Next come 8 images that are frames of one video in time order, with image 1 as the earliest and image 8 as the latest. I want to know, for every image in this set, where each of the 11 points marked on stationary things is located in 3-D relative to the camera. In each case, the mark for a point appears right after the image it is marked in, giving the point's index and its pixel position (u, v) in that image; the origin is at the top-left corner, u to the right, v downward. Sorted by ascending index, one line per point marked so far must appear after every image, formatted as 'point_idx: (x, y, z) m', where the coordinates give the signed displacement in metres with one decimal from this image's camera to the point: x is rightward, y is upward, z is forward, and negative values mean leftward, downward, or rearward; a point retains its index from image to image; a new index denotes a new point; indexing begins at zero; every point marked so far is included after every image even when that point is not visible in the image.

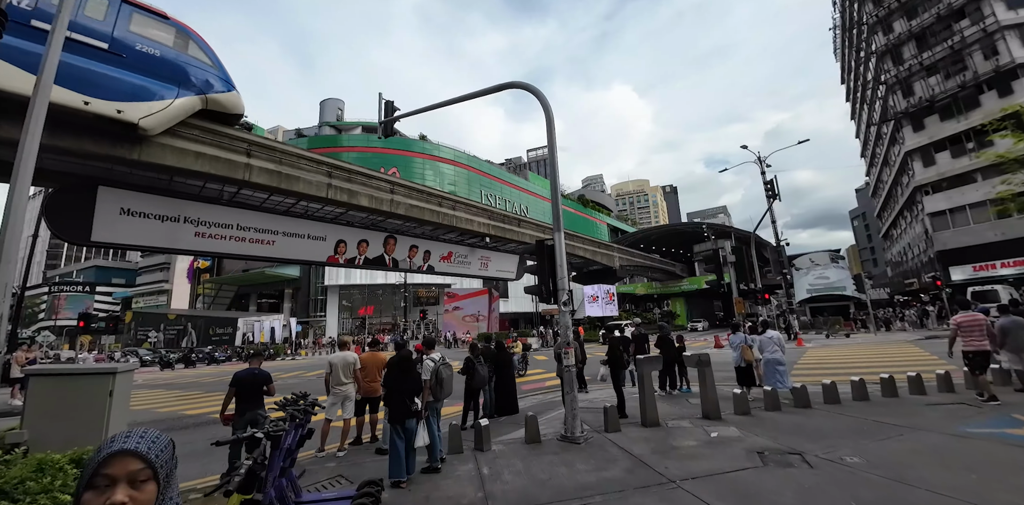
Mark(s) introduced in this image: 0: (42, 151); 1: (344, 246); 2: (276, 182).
0: (-9.0, +2.0, +8.4) m
1: (-5.1, +0.2, +12.6) m
2: (-6.2, +1.8, +10.9) m
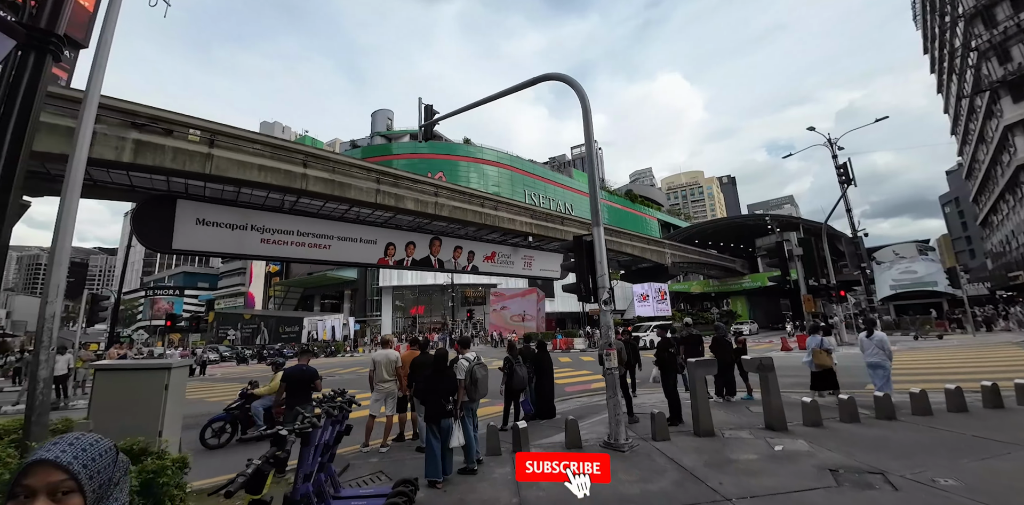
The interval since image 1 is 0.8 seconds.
0: (-8.2, +1.8, +9.3) m
1: (-3.8, +0.1, +13.0) m
2: (-5.0, +1.7, +11.5) m
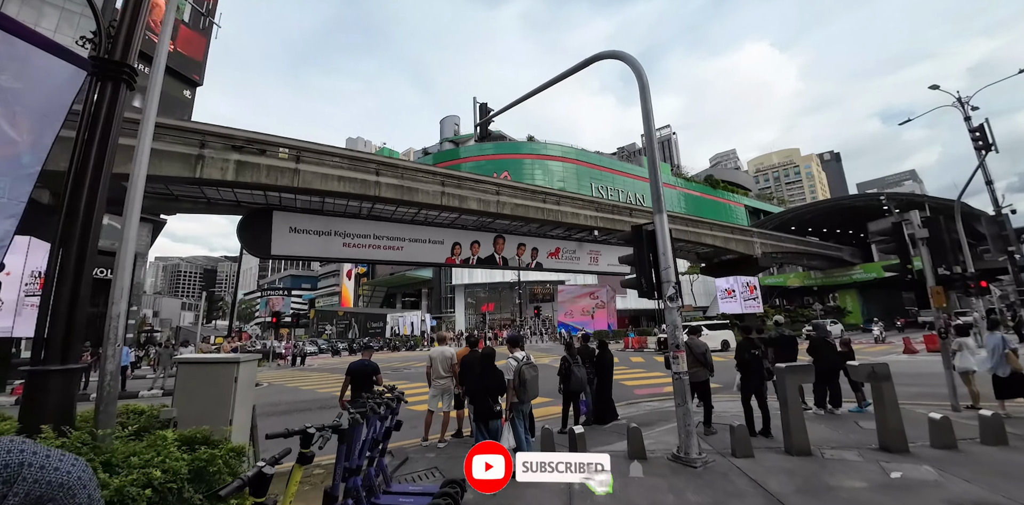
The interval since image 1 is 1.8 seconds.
0: (-6.9, +1.6, +10.5) m
1: (-1.7, +0.1, +13.3) m
2: (-3.3, +1.7, +12.1) m
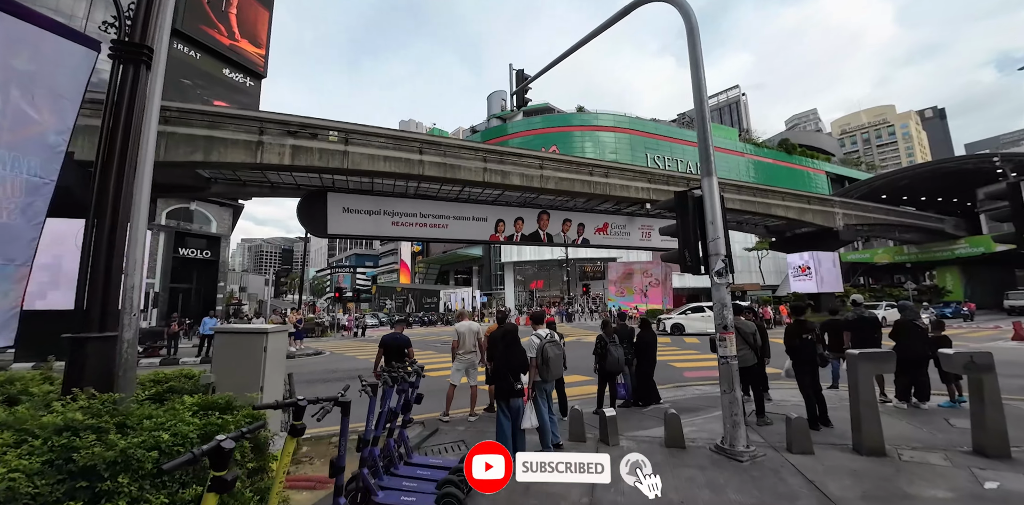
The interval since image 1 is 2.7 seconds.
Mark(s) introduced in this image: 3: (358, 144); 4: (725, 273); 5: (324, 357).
0: (-5.8, +2.2, +11.1) m
1: (-0.3, +0.9, +13.2) m
2: (-2.1, +2.3, +12.1) m
3: (-4.2, +2.9, +11.4) m
4: (+3.0, -0.3, +5.8) m
5: (-6.8, -3.6, +14.7) m
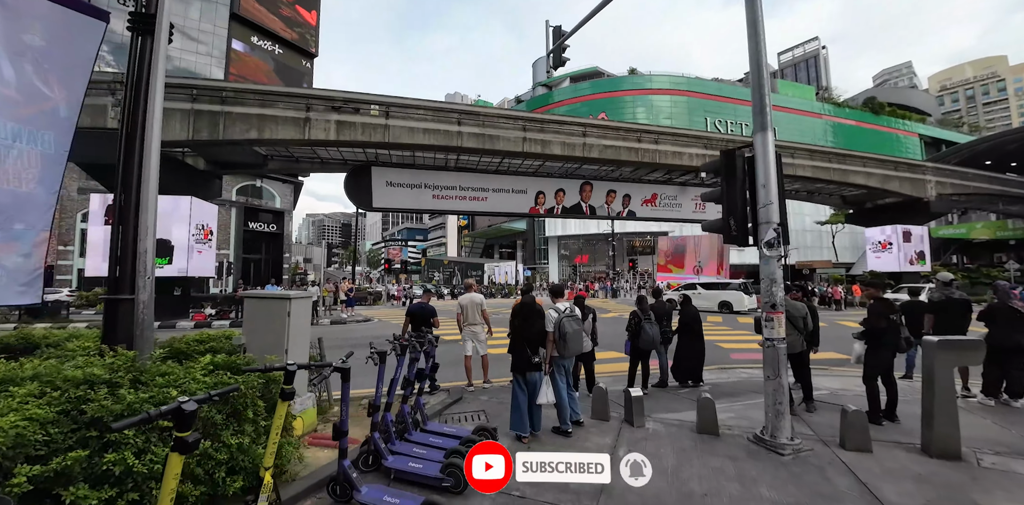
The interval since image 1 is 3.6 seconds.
0: (-4.7, +2.9, +11.4) m
1: (+1.0, +1.7, +12.8) m
2: (-0.9, +3.1, +11.8) m
3: (-3.1, +3.7, +11.5) m
4: (+3.2, +0.1, +5.2) m
5: (-5.3, -2.6, +15.4) m
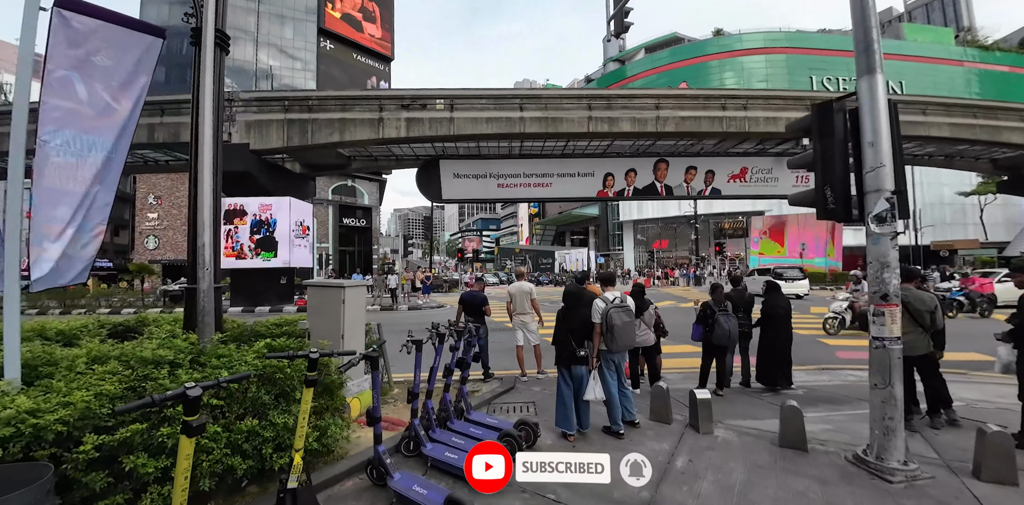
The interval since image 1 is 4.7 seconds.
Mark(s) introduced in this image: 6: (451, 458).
0: (-2.9, +3.2, +11.8) m
1: (+3.0, +2.1, +12.0) m
2: (+0.9, +3.4, +11.5) m
3: (-1.3, +4.0, +11.5) m
4: (+3.7, +0.3, +4.2) m
5: (-2.5, -2.2, +16.0) m
6: (-0.5, -1.8, +3.8) m
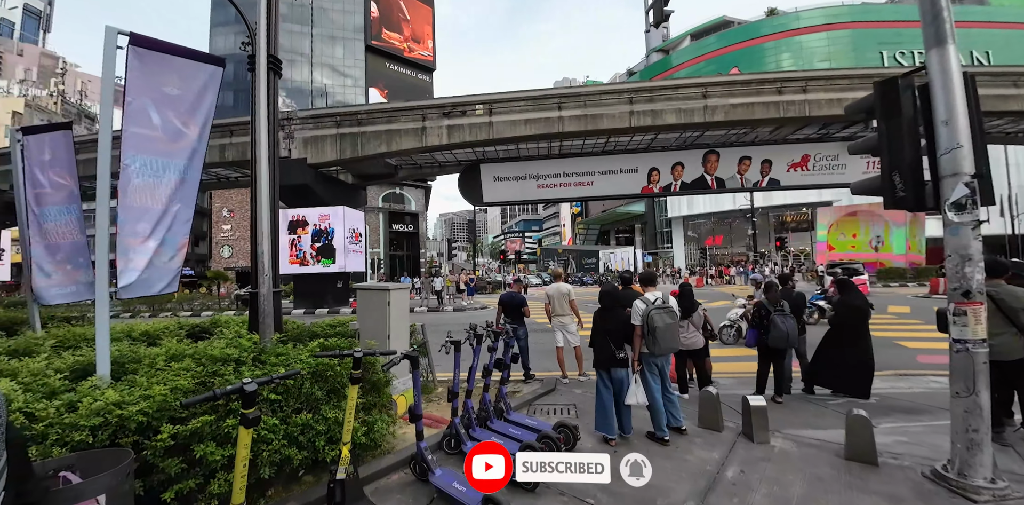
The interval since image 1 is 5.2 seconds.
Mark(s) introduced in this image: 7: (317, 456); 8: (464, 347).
0: (-1.7, +3.1, +12.1) m
1: (+4.2, +2.1, +11.6) m
2: (+2.0, +3.4, +11.3) m
3: (-0.2, +3.9, +11.7) m
4: (+4.0, +0.4, +3.7) m
5: (-0.7, -2.3, +16.2) m
6: (-0.2, -1.9, +3.8) m
7: (-1.7, -1.8, +3.8) m
8: (-0.7, -2.2, +9.6) m
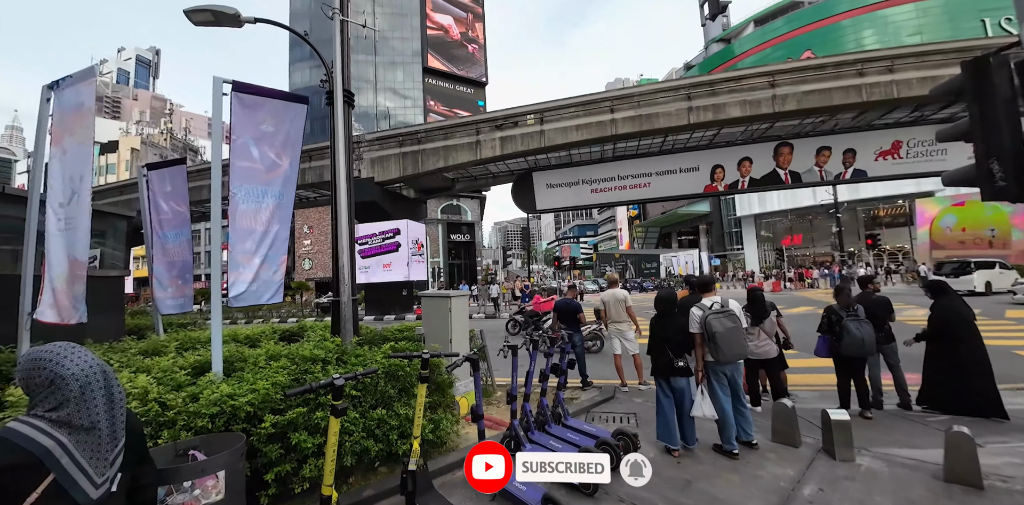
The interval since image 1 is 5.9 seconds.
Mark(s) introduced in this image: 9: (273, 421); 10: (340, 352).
0: (-0.1, +2.9, +12.4) m
1: (+5.7, +2.1, +11.1) m
2: (+3.5, +3.3, +11.2) m
3: (+1.3, +3.8, +11.8) m
4: (+4.5, +0.4, +3.3) m
5: (+1.6, -2.5, +16.3) m
6: (+0.3, -1.9, +3.9) m
7: (-1.2, -1.9, +4.1) m
8: (+0.6, -2.4, +9.8) m
9: (-1.9, -1.4, +3.3) m
10: (-1.9, -1.1, +4.4) m
